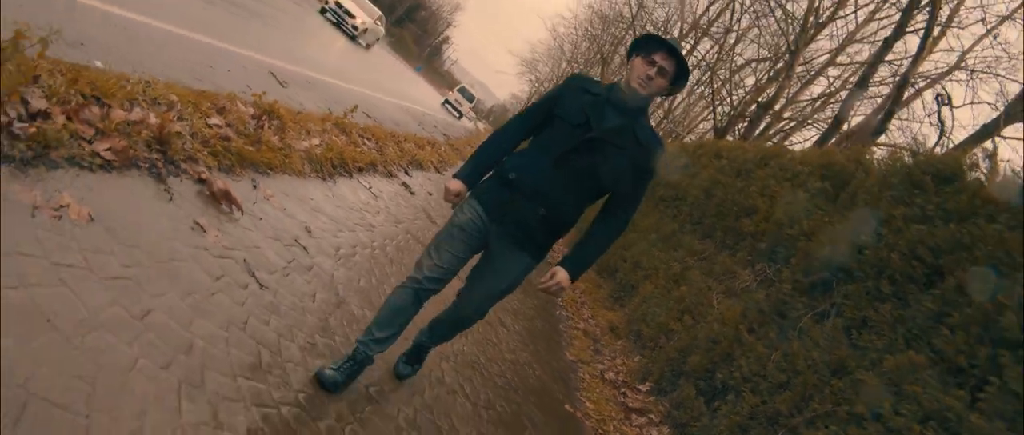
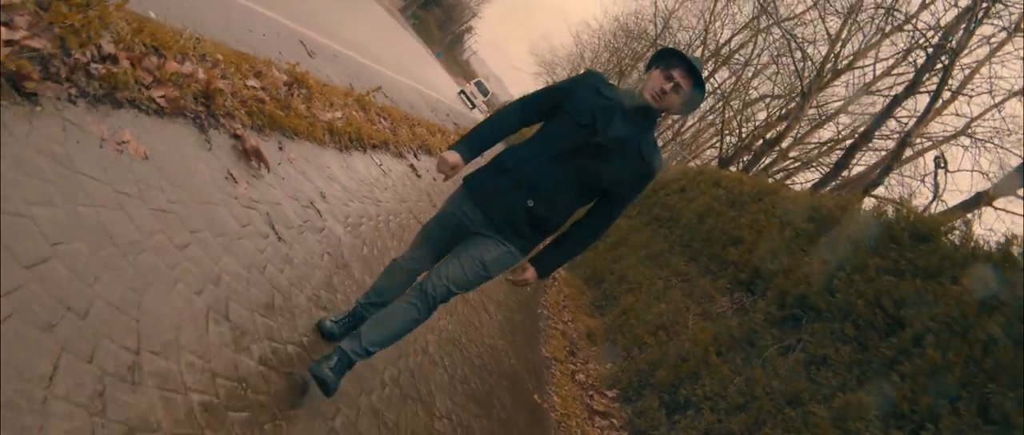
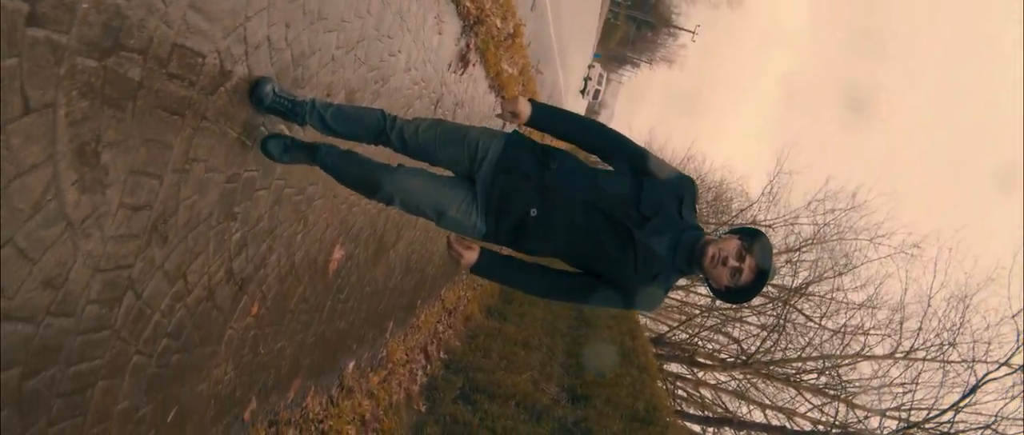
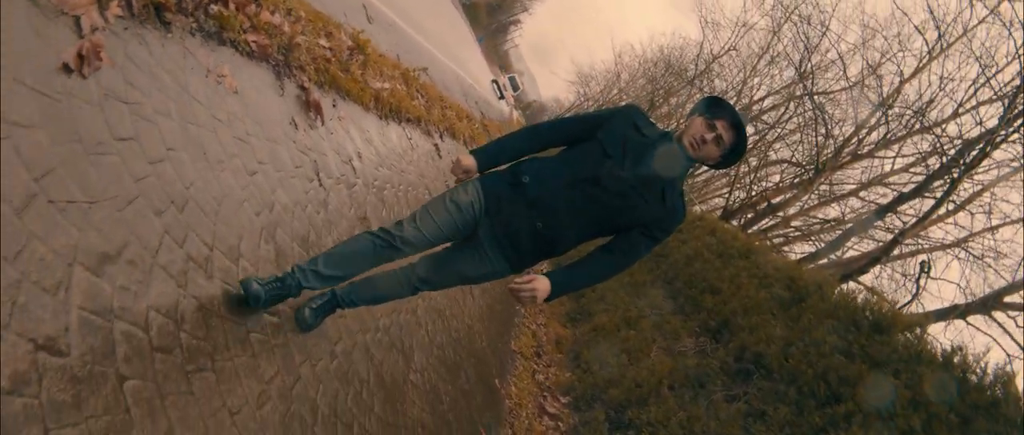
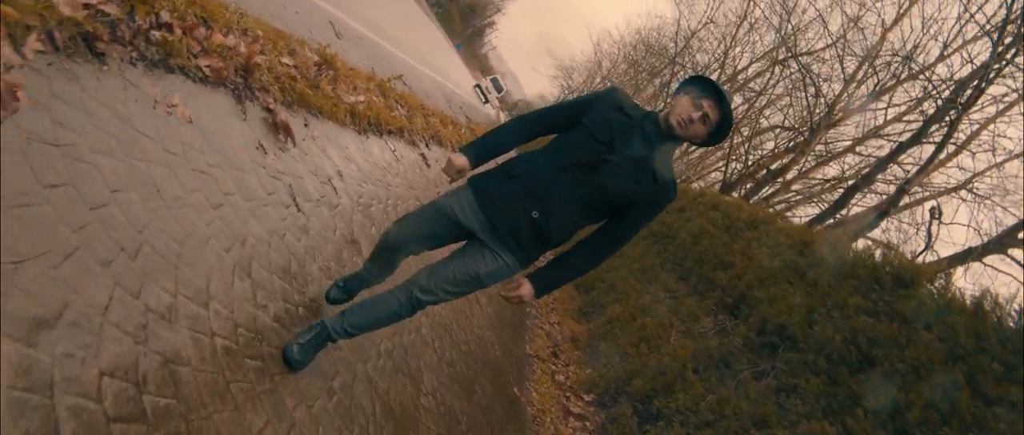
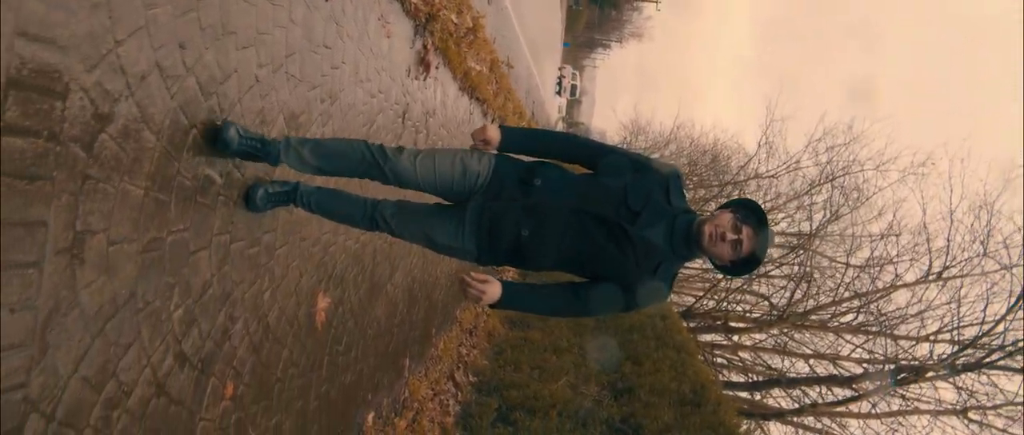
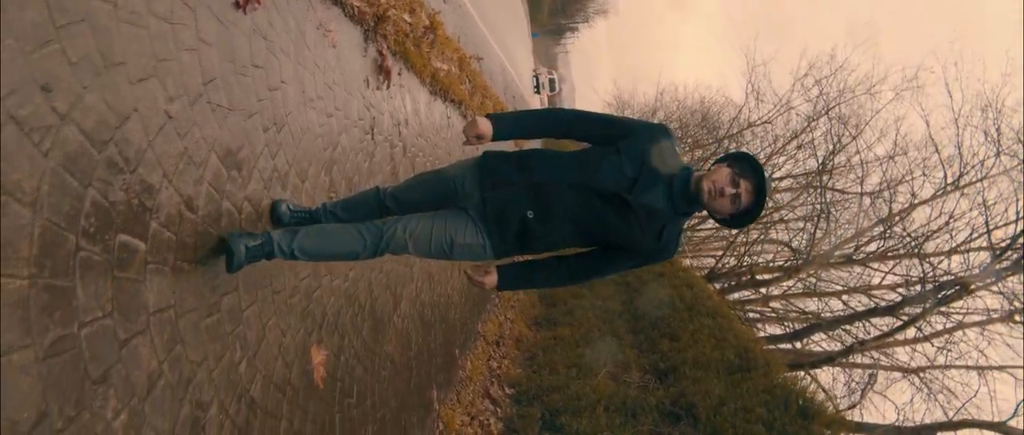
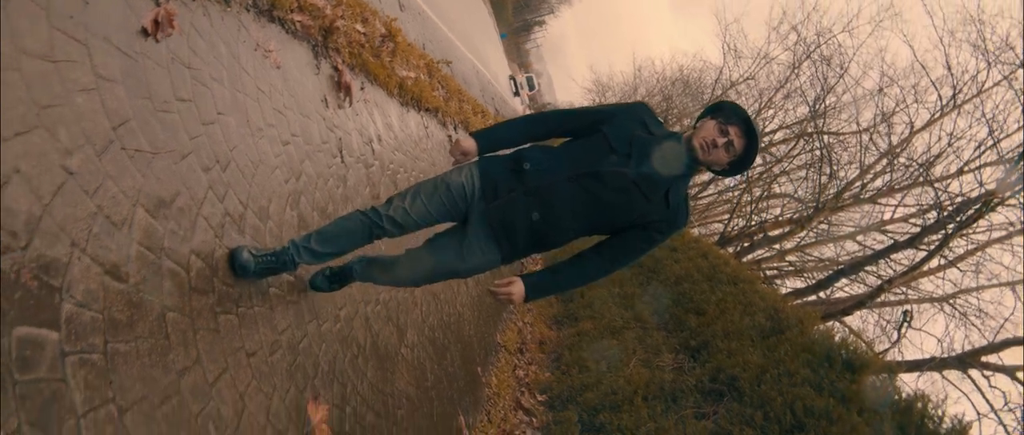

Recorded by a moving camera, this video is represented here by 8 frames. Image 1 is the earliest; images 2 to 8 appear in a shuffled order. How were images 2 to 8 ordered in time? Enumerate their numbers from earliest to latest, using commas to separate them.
2, 5, 4, 8, 7, 6, 3
